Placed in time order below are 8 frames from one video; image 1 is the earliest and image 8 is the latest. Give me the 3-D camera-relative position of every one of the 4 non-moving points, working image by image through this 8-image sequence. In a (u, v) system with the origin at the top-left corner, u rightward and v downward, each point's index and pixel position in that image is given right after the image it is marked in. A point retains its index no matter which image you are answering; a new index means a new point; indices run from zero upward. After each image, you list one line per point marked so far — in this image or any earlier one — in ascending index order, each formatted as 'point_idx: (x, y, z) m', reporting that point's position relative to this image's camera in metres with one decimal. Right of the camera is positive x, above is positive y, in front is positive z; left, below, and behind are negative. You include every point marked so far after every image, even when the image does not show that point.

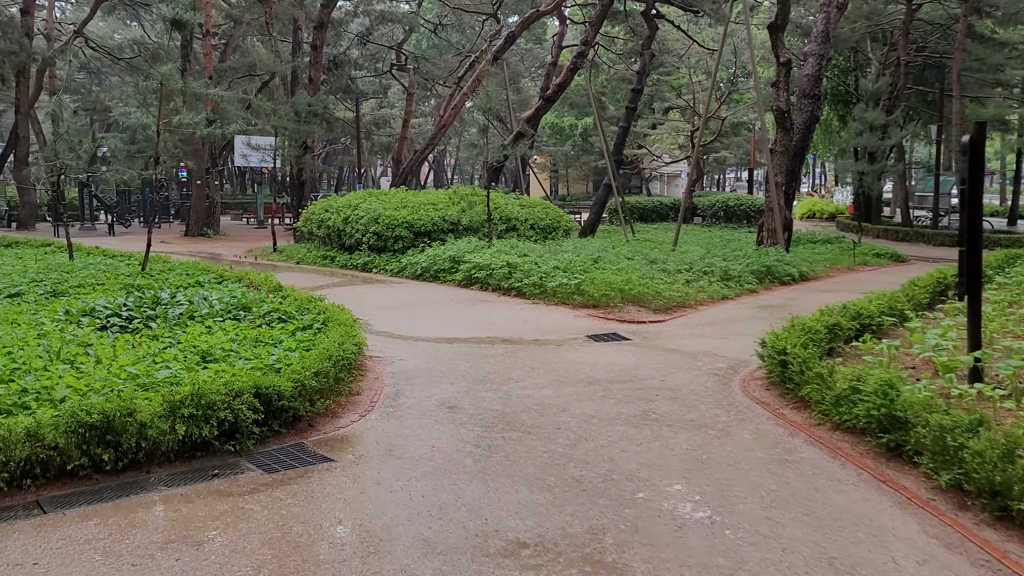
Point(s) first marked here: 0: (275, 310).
0: (-1.6, -0.2, +5.5) m
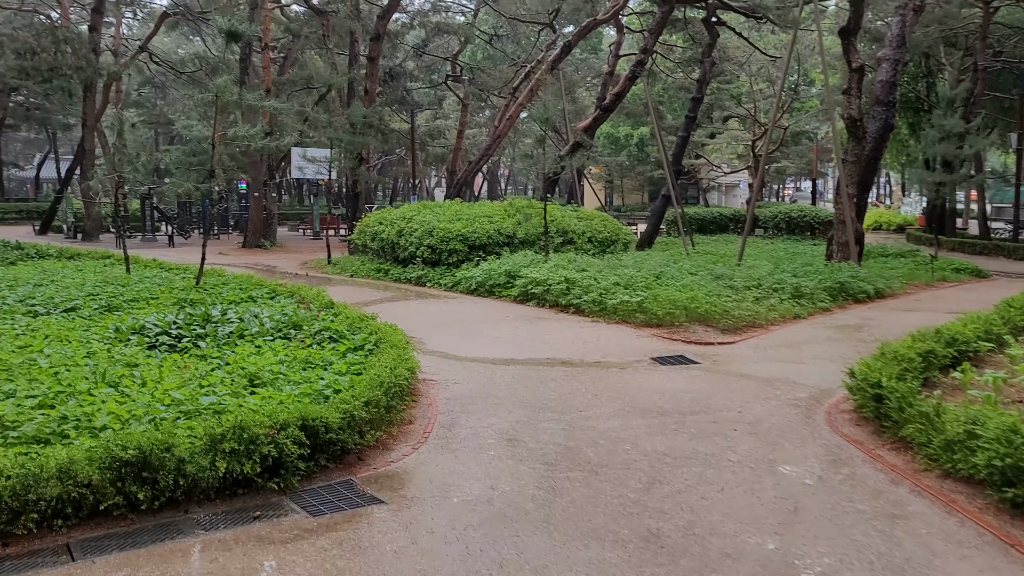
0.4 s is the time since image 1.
0: (-1.2, -0.3, +5.3) m
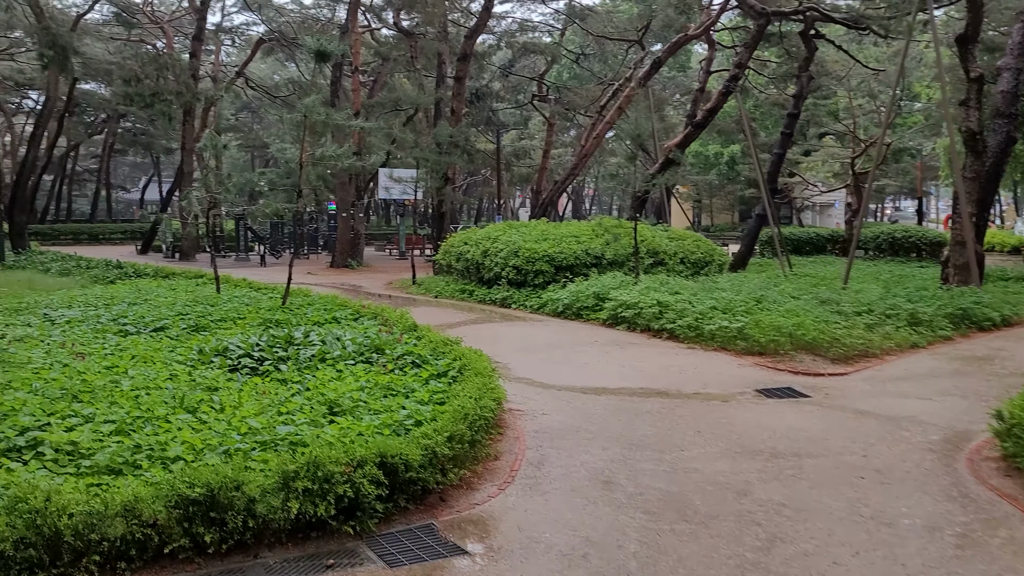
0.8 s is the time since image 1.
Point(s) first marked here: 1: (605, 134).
0: (-0.6, -0.4, +5.1) m
1: (+1.9, +3.2, +17.1) m
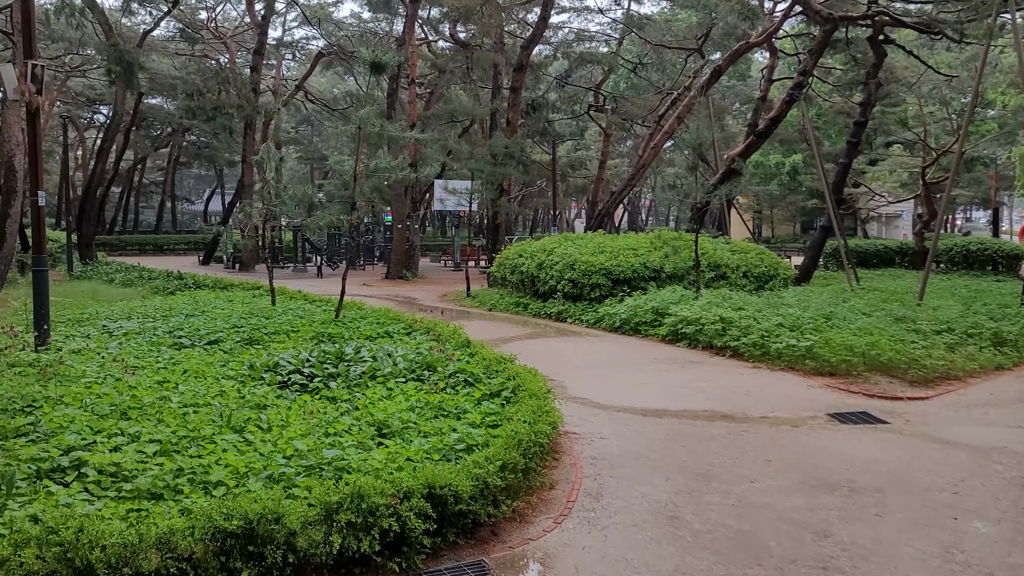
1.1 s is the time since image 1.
0: (-0.3, -0.5, +4.9) m
1: (+3.1, +2.9, +16.8) m
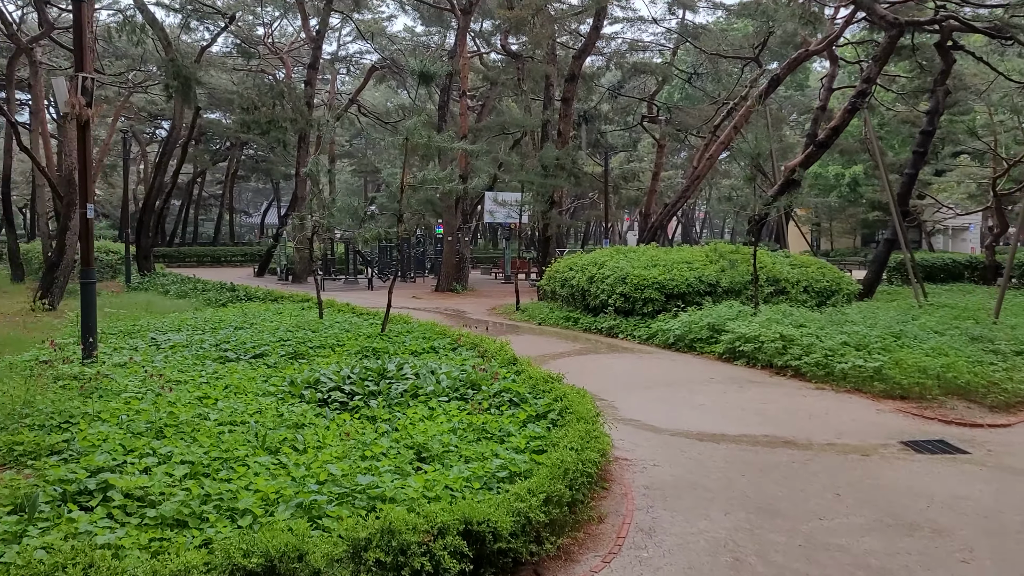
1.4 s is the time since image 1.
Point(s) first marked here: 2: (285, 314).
0: (0.0, -0.6, +4.7) m
1: (+4.1, +2.6, +16.4) m
2: (-2.7, -0.3, +9.9) m
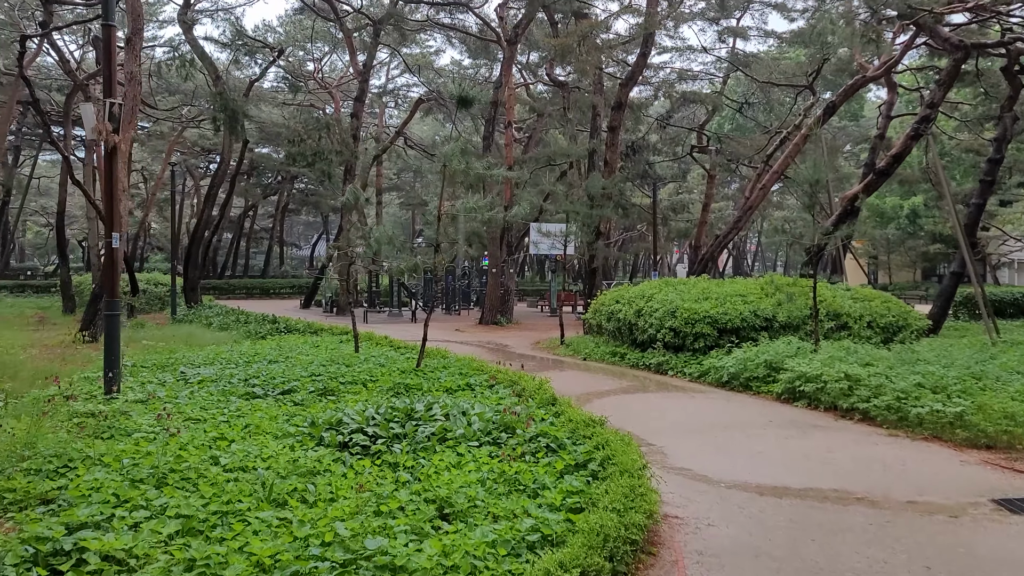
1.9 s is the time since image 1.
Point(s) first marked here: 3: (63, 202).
0: (+0.2, -0.8, +4.3) m
1: (+5.0, +2.0, +15.9) m
2: (-2.2, -0.7, +9.6) m
3: (-10.4, +2.0, +19.3) m
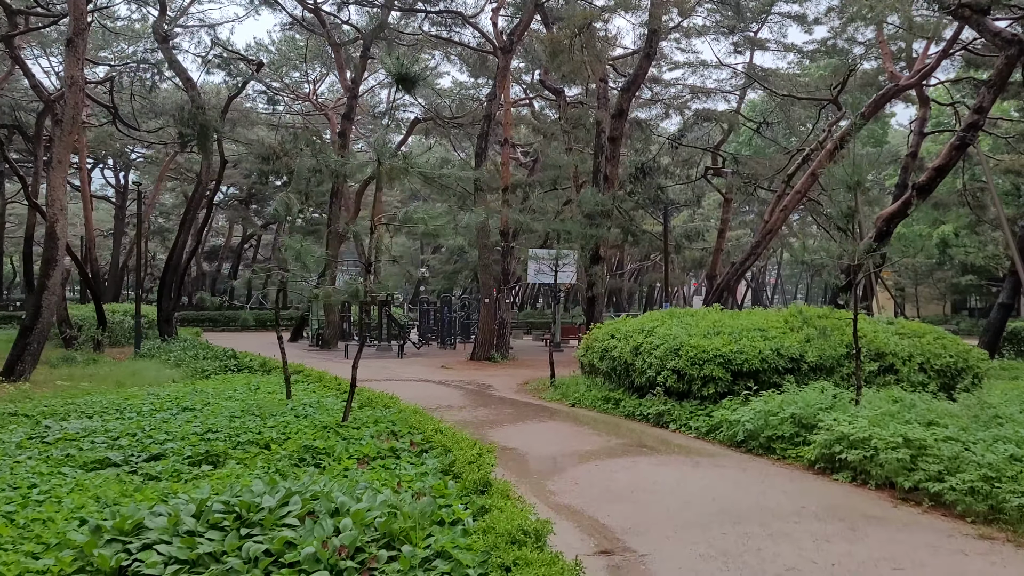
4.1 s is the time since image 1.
0: (-0.2, -0.9, +2.7) m
1: (+4.8, +1.4, +14.2) m
2: (-2.5, -1.0, +8.1) m
3: (-10.5, +1.3, +18.0) m
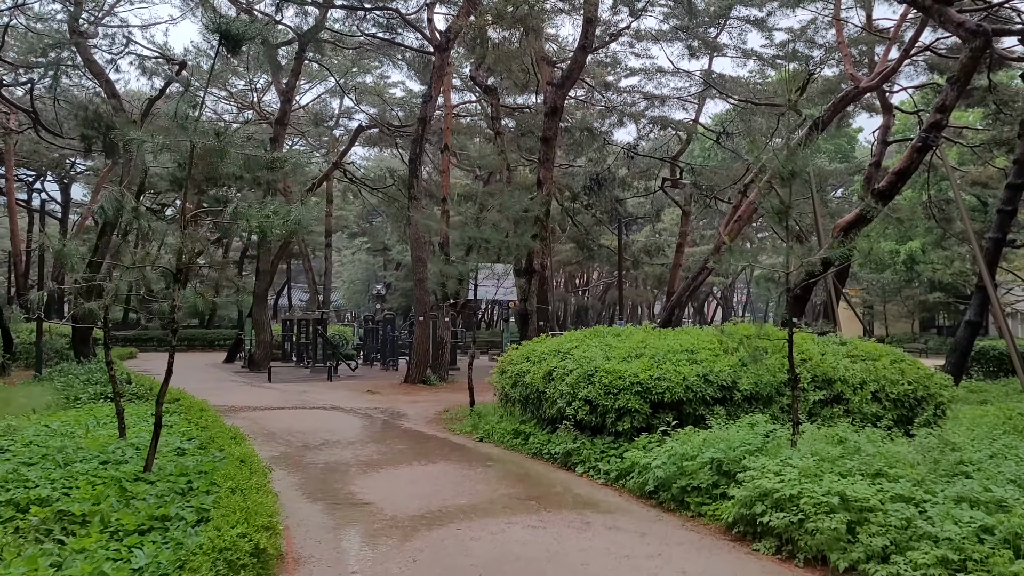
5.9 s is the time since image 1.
0: (-1.0, -0.9, +1.5) m
1: (+3.8, +1.2, +13.3) m
2: (-3.4, -1.1, +6.8) m
3: (-11.7, +1.0, +16.6) m
